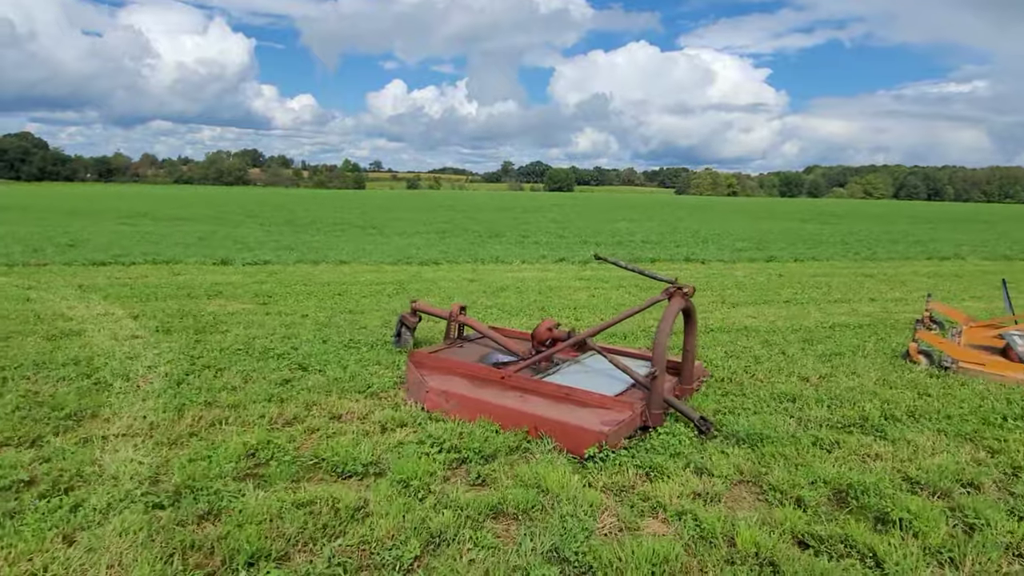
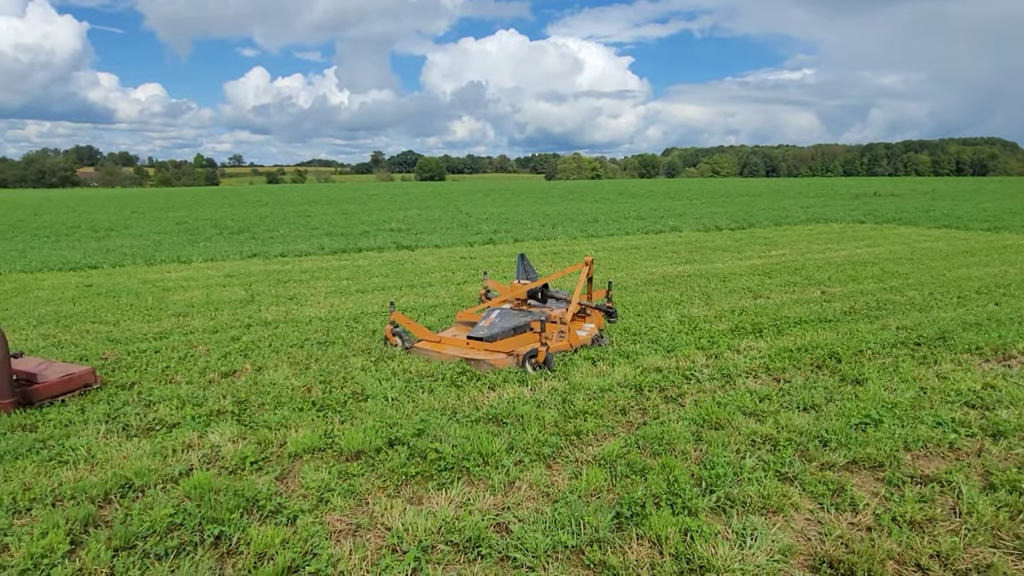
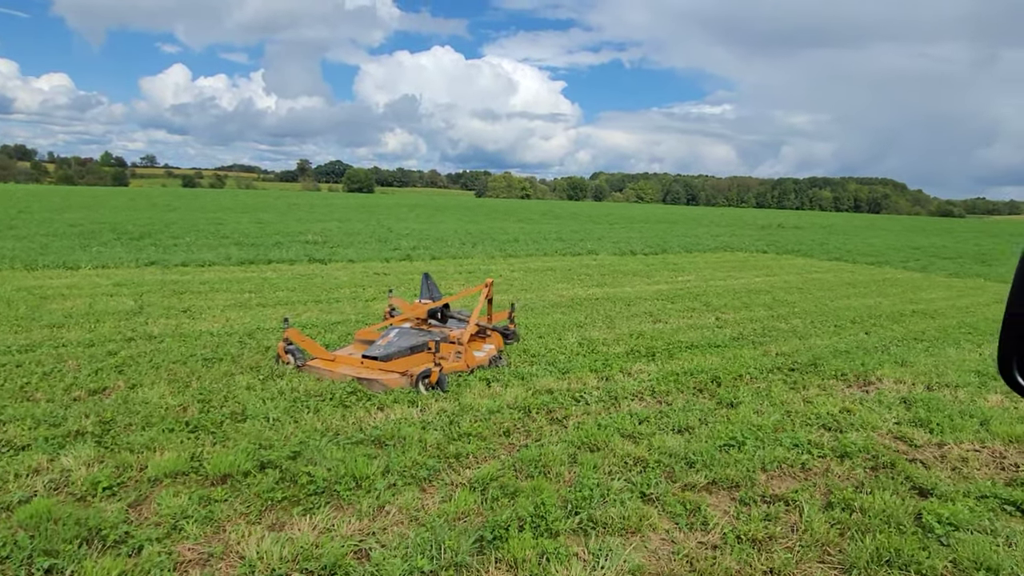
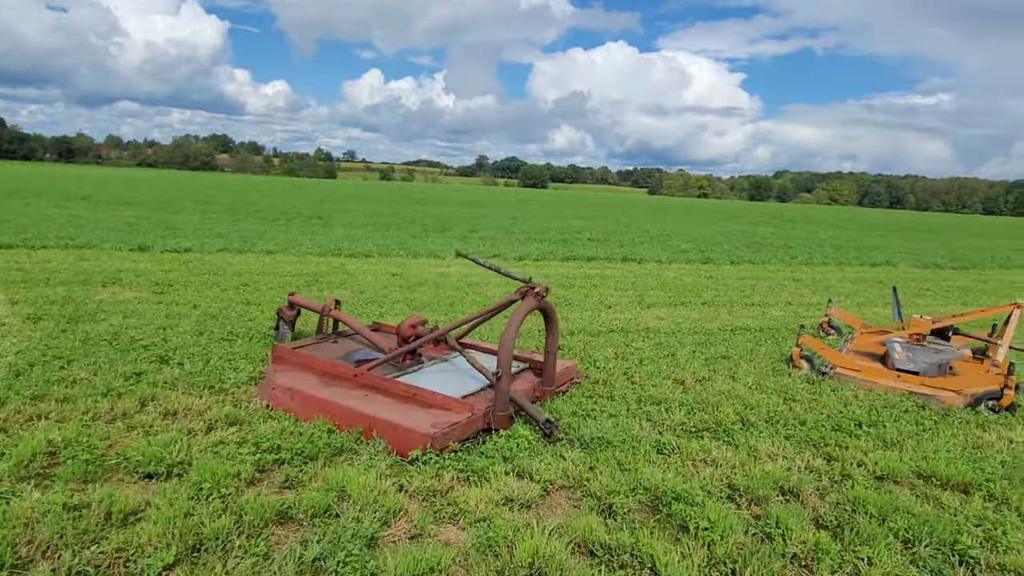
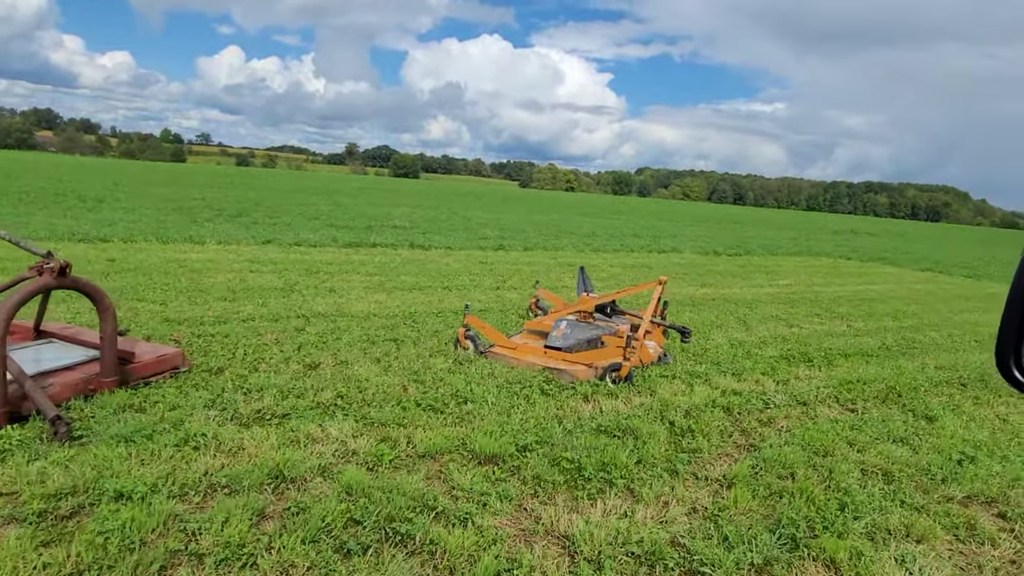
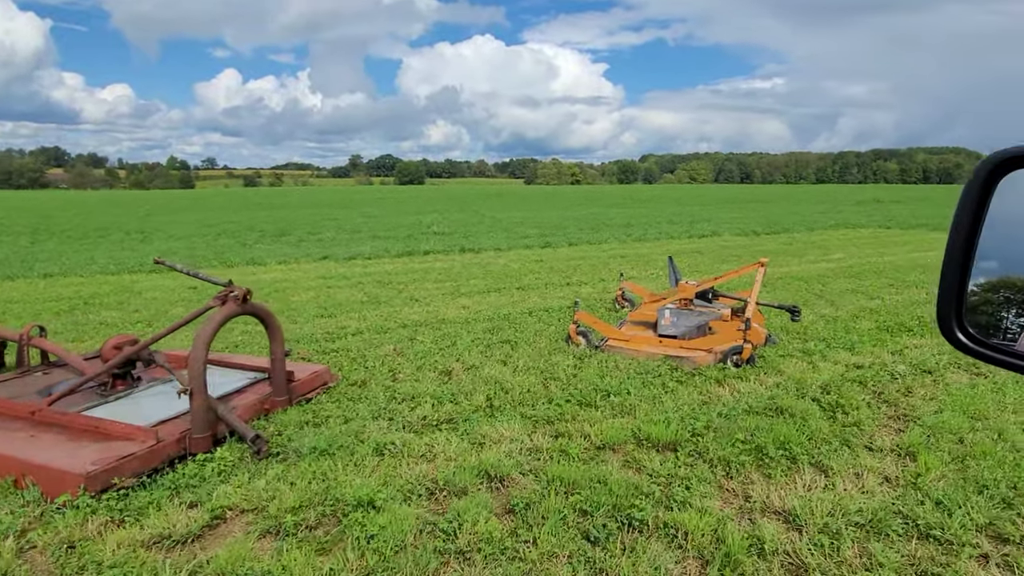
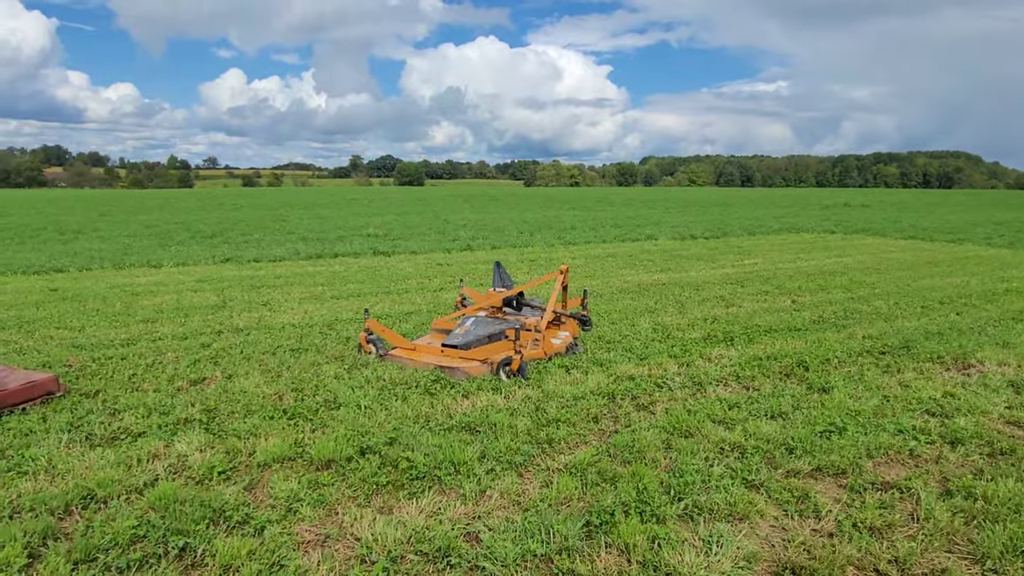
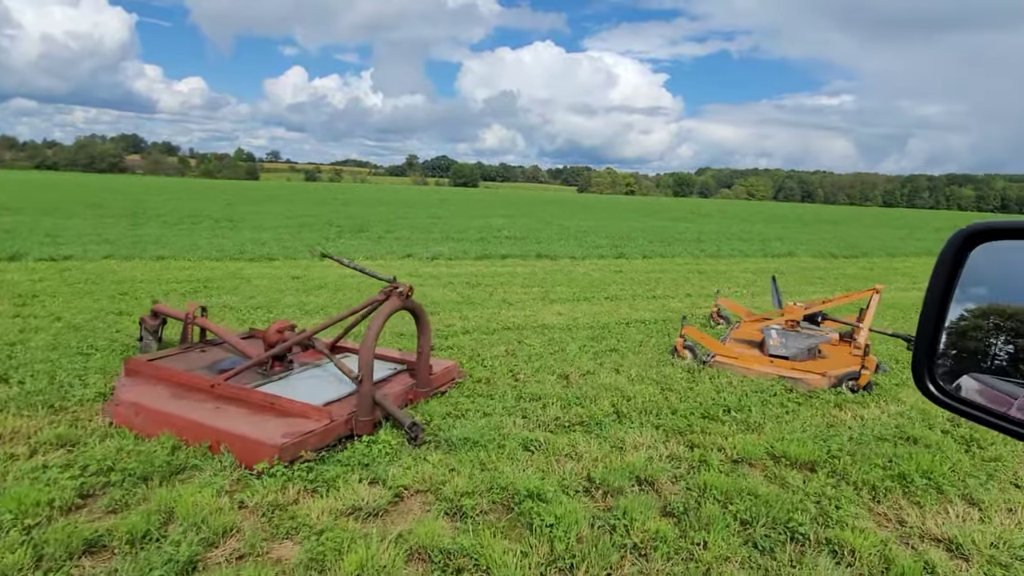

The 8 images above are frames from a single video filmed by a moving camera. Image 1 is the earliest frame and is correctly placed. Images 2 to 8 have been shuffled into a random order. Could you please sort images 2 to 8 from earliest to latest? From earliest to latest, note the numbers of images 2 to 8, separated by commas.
4, 8, 6, 5, 7, 2, 3
